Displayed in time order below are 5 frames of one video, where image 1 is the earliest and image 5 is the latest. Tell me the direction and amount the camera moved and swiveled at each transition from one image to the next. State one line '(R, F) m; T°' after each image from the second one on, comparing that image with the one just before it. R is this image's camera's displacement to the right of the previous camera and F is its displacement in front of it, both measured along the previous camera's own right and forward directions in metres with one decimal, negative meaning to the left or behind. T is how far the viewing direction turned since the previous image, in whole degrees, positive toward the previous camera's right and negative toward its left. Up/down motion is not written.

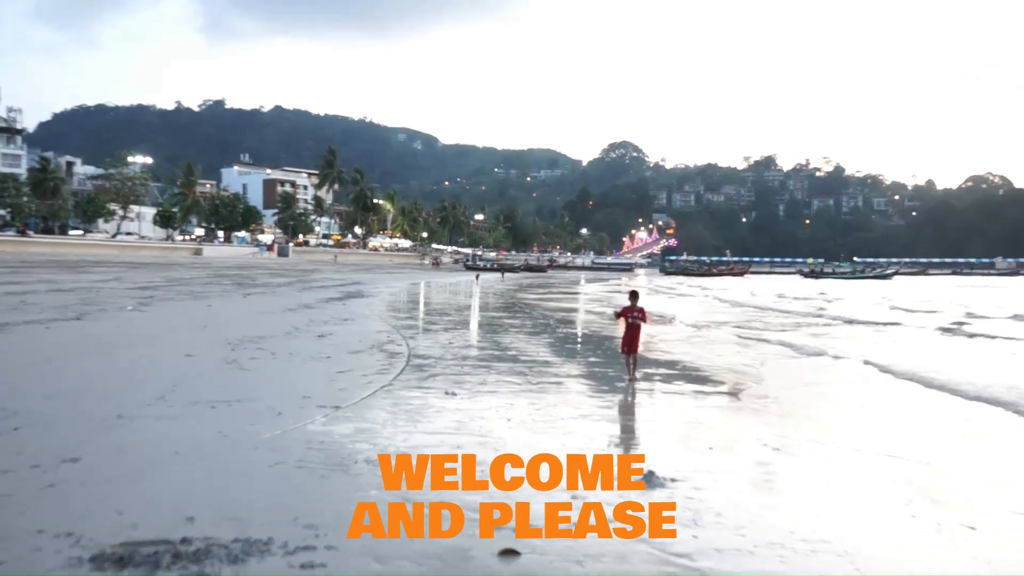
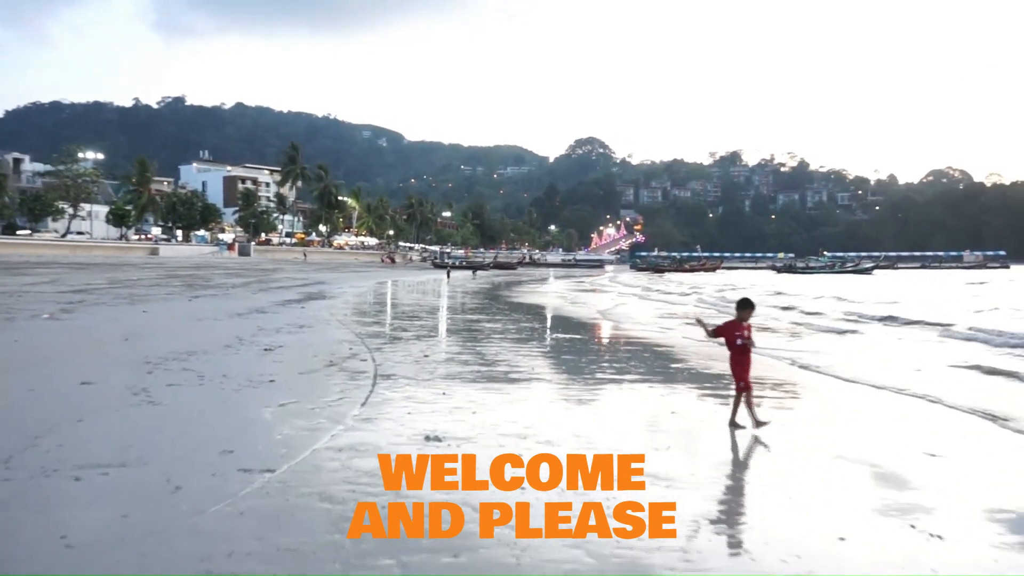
(-0.3, +2.5) m; +2°
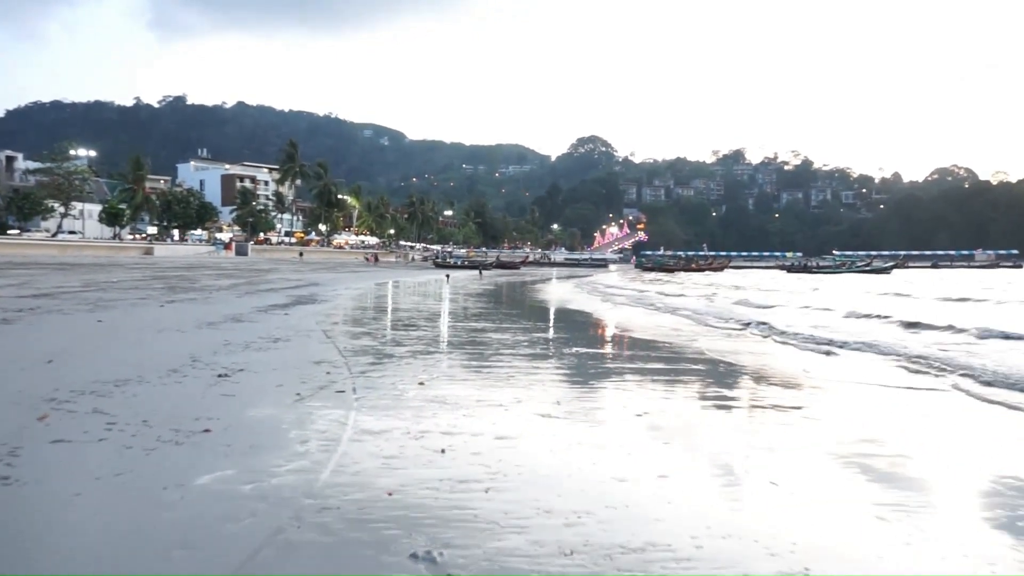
(-0.2, +2.6) m; 0°
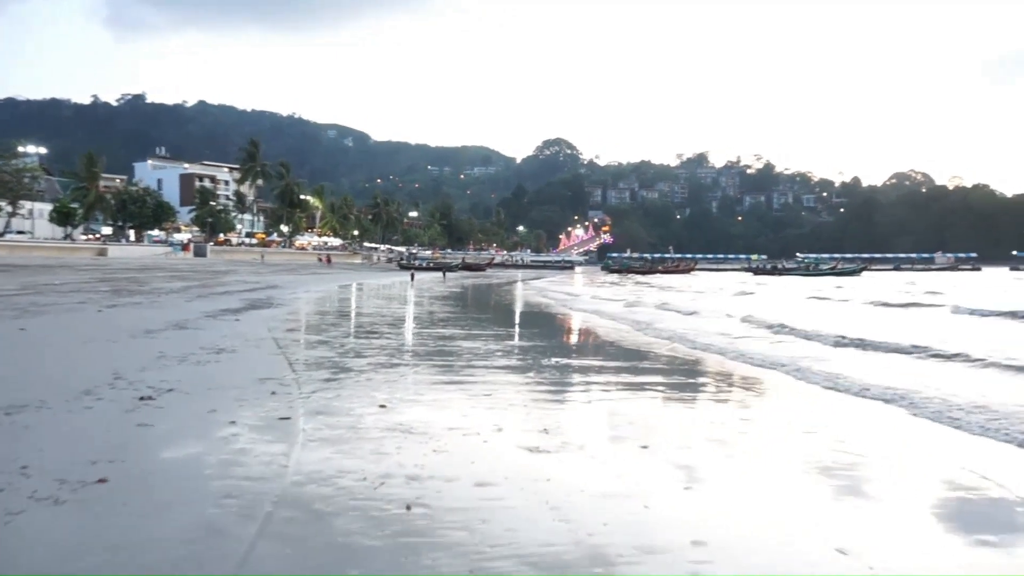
(-0.1, +1.4) m; +2°
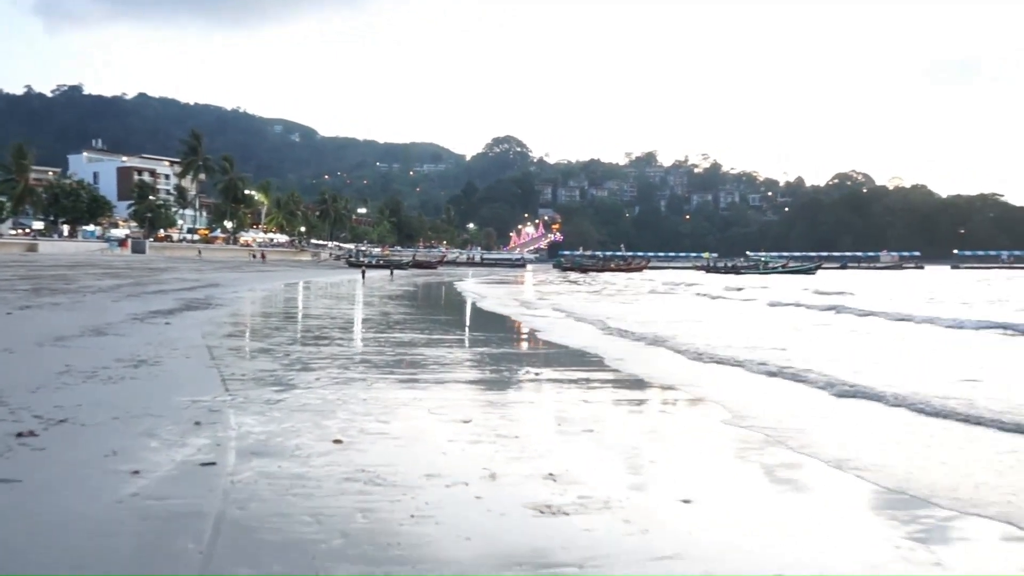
(-0.3, +1.8) m; +3°
